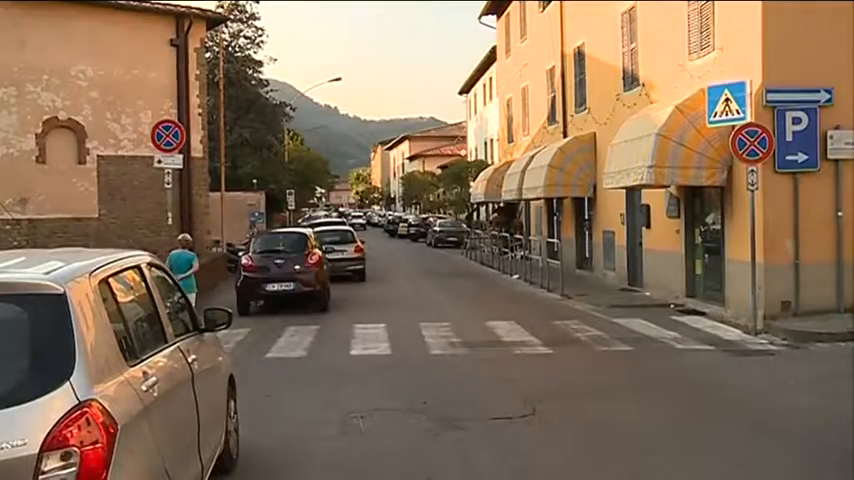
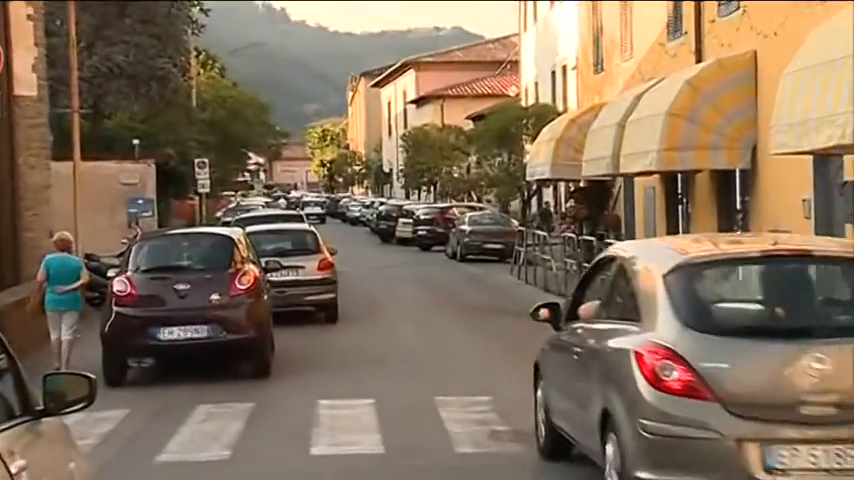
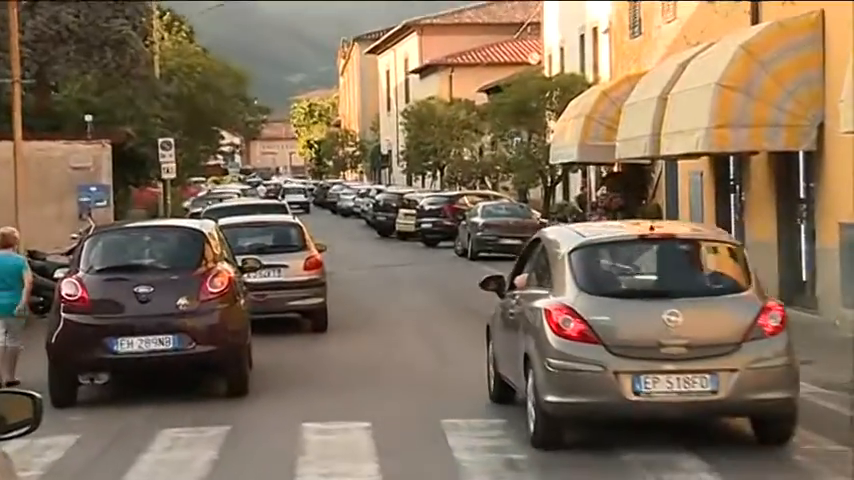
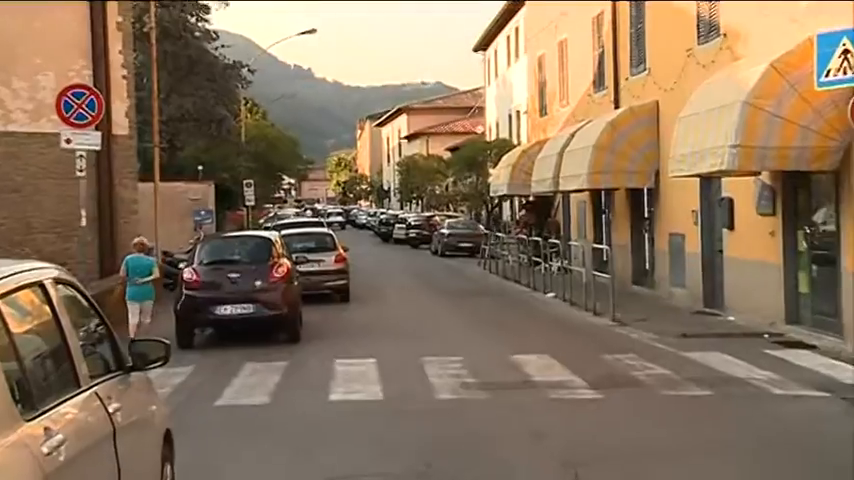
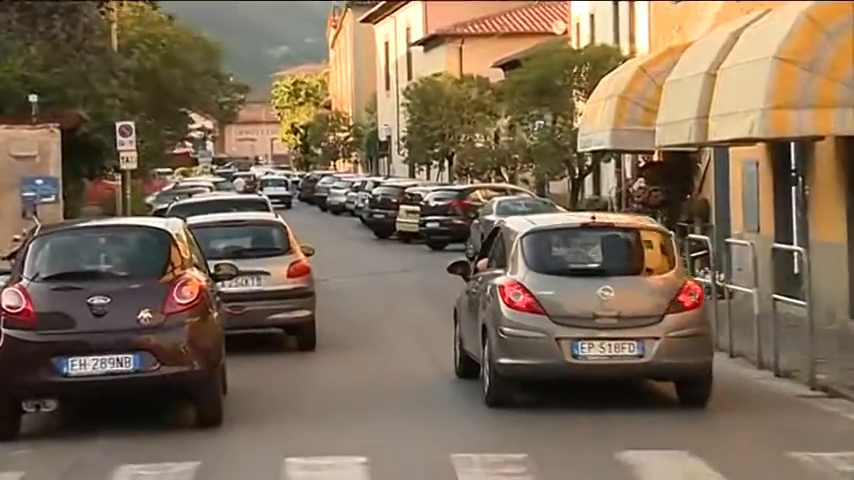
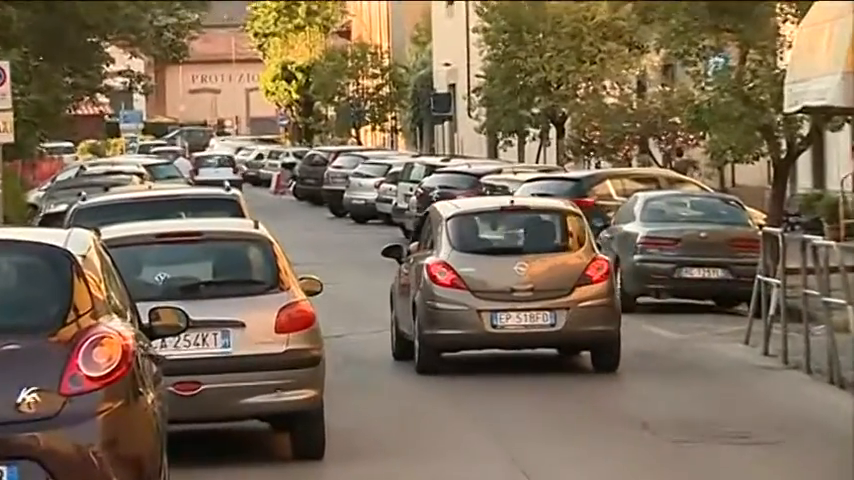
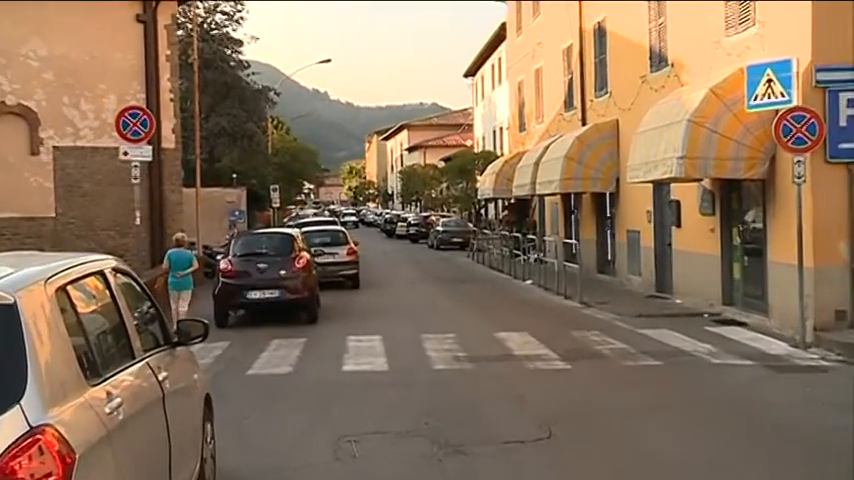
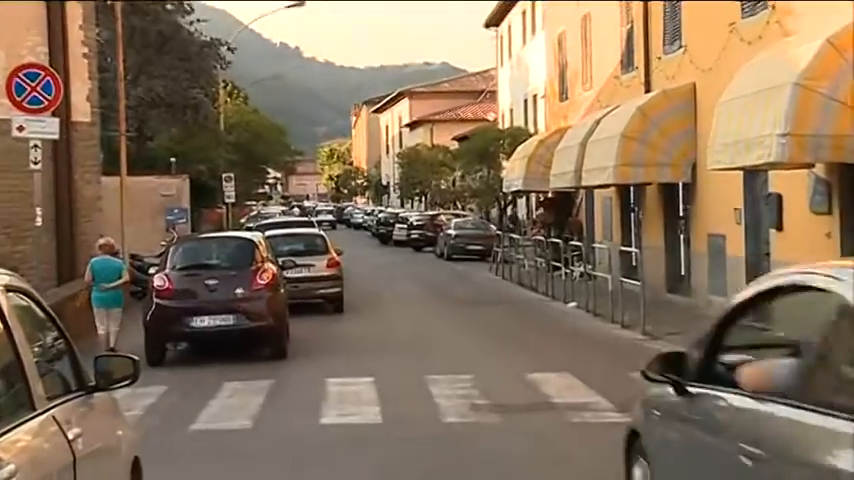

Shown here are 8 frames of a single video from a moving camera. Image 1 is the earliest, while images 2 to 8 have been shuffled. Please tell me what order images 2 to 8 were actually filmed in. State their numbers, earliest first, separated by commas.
7, 4, 8, 2, 3, 5, 6
